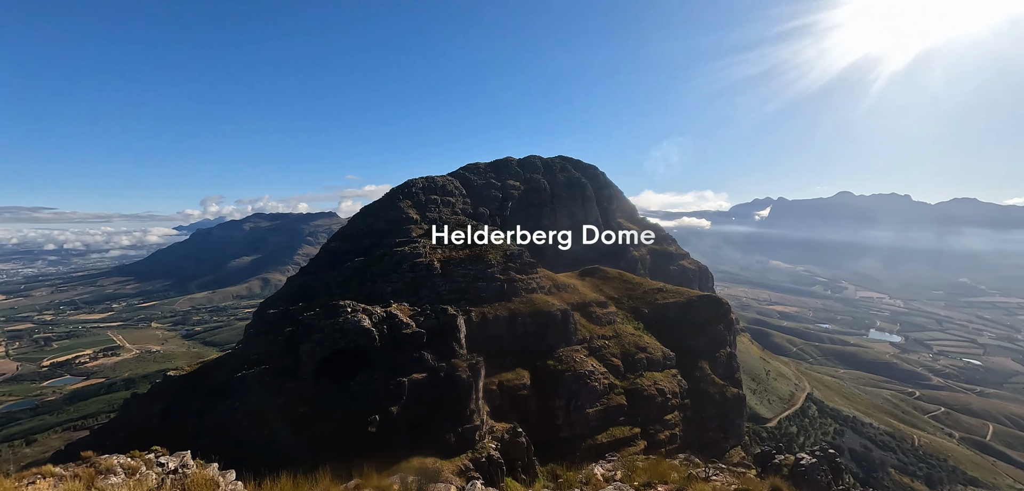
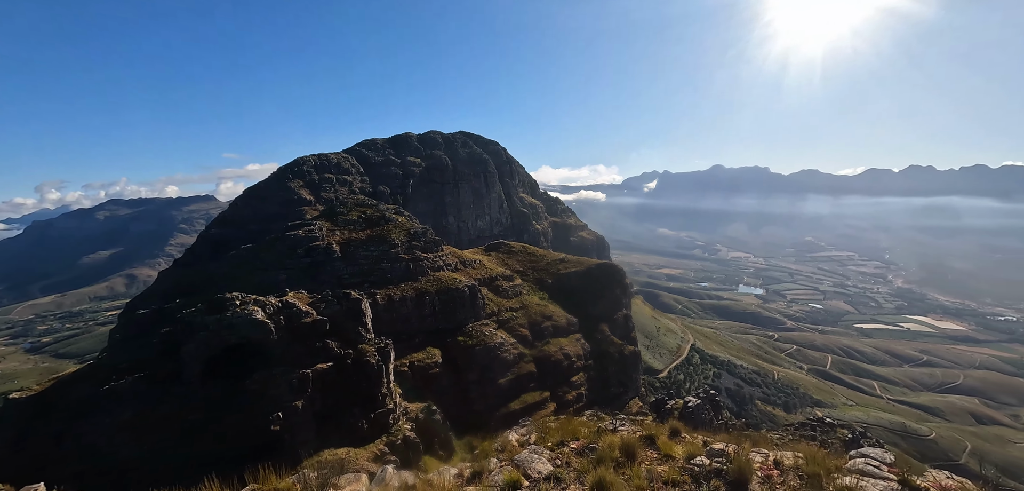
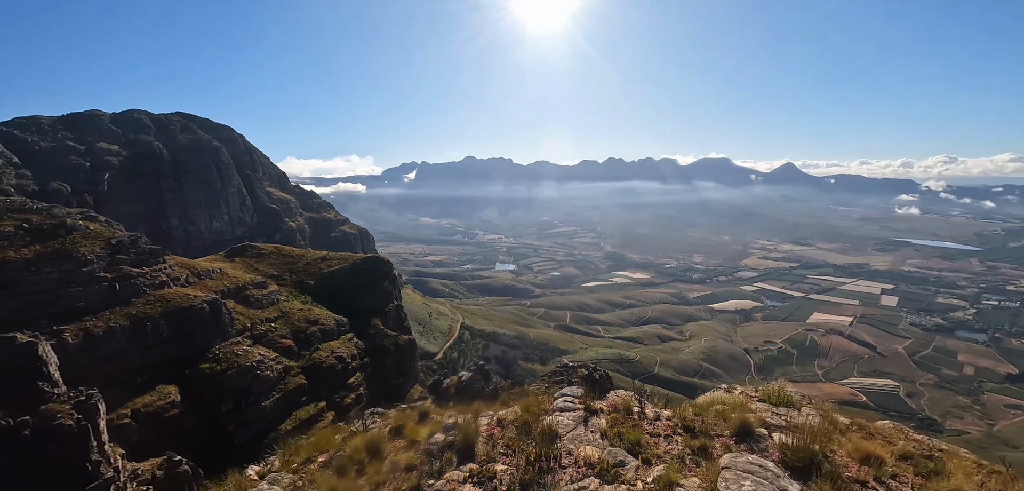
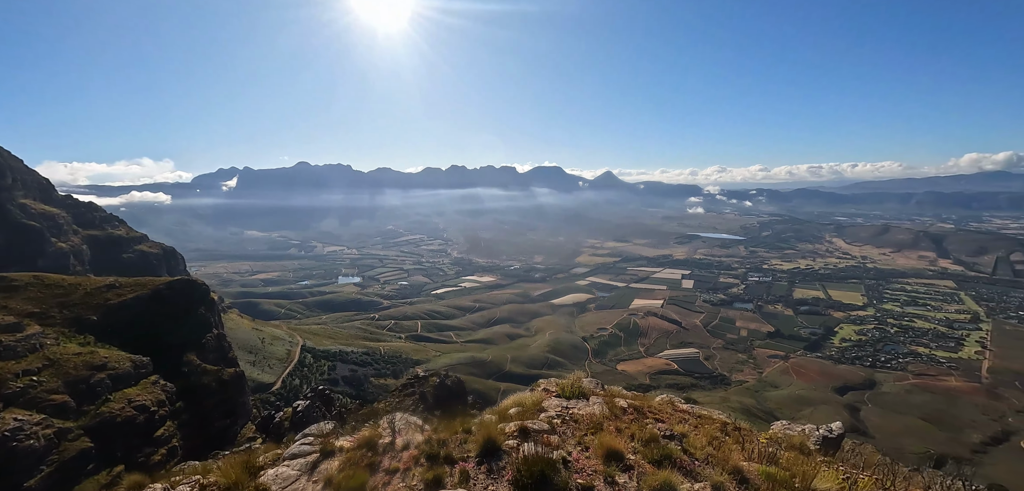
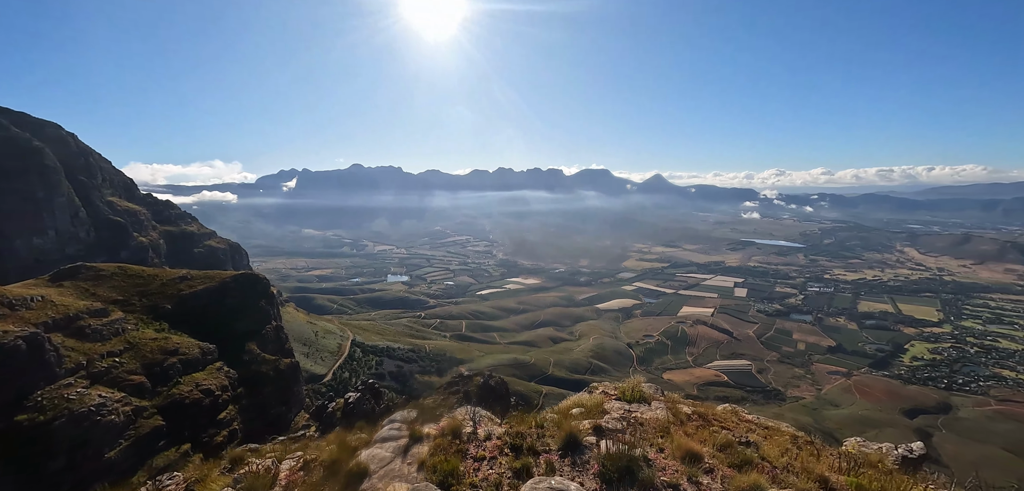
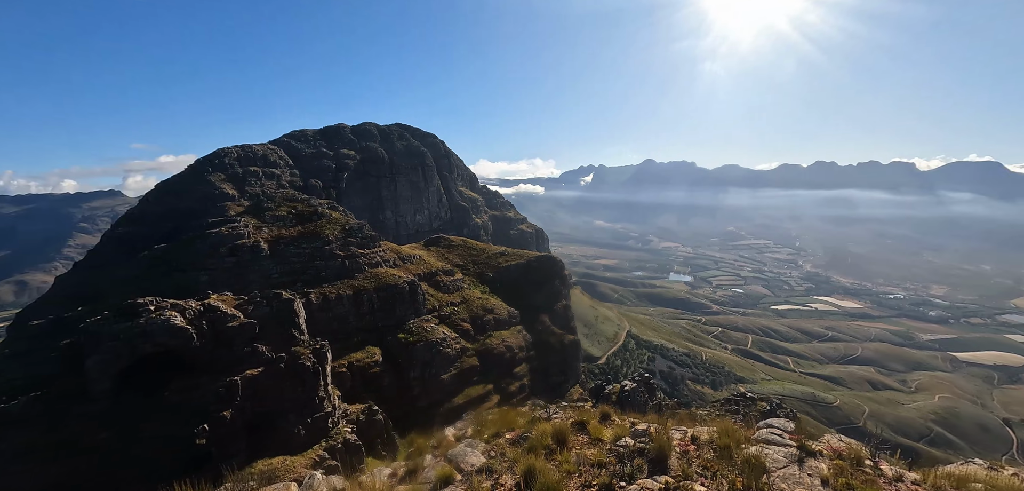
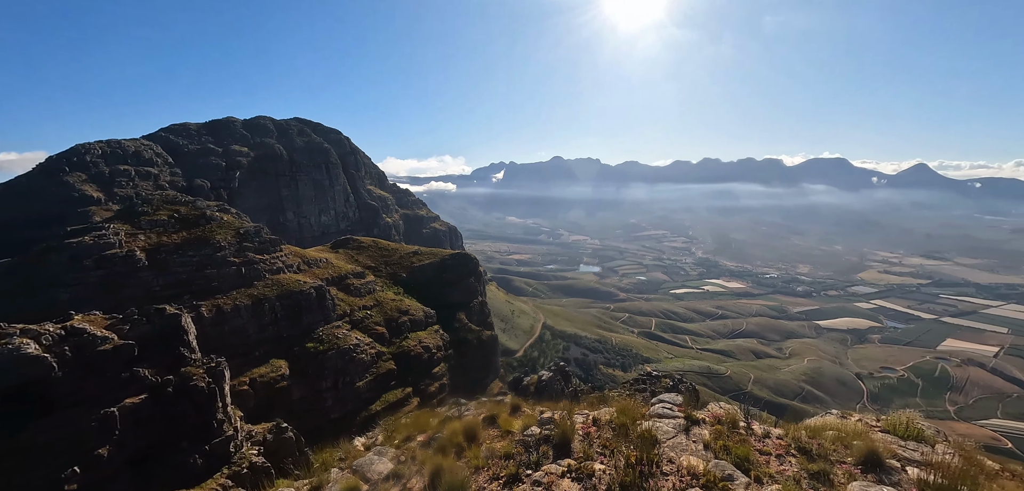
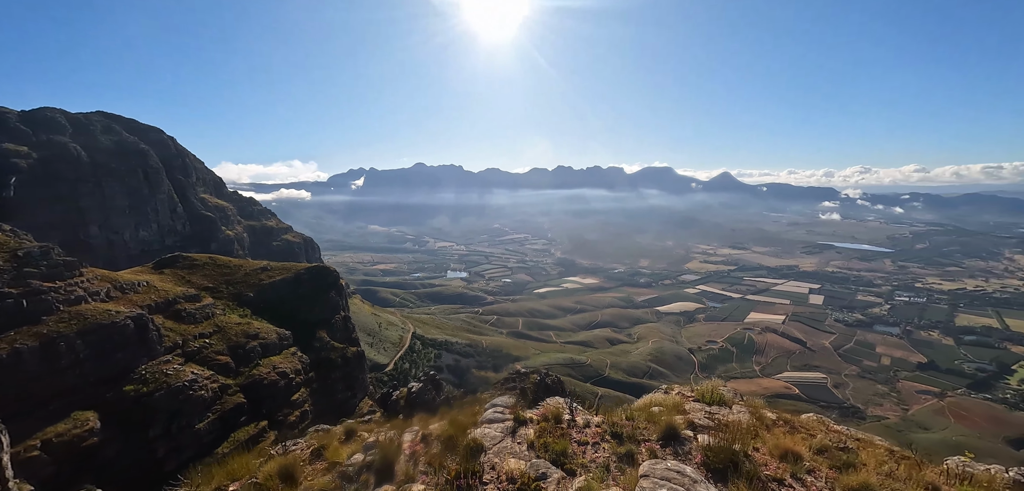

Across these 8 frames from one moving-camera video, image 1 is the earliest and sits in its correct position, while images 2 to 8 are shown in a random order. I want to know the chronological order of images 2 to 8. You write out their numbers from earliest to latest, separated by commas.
2, 6, 7, 3, 8, 5, 4
